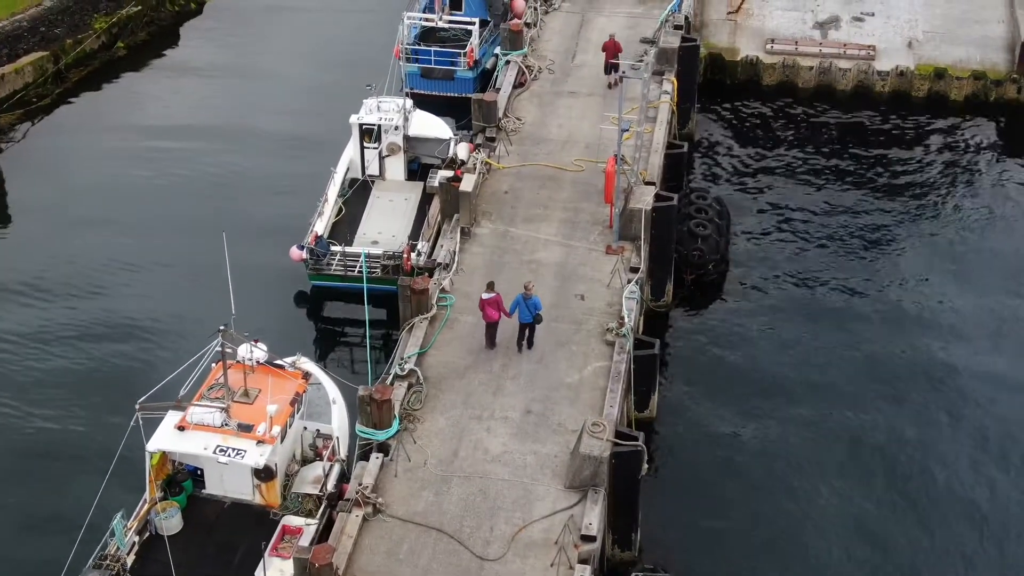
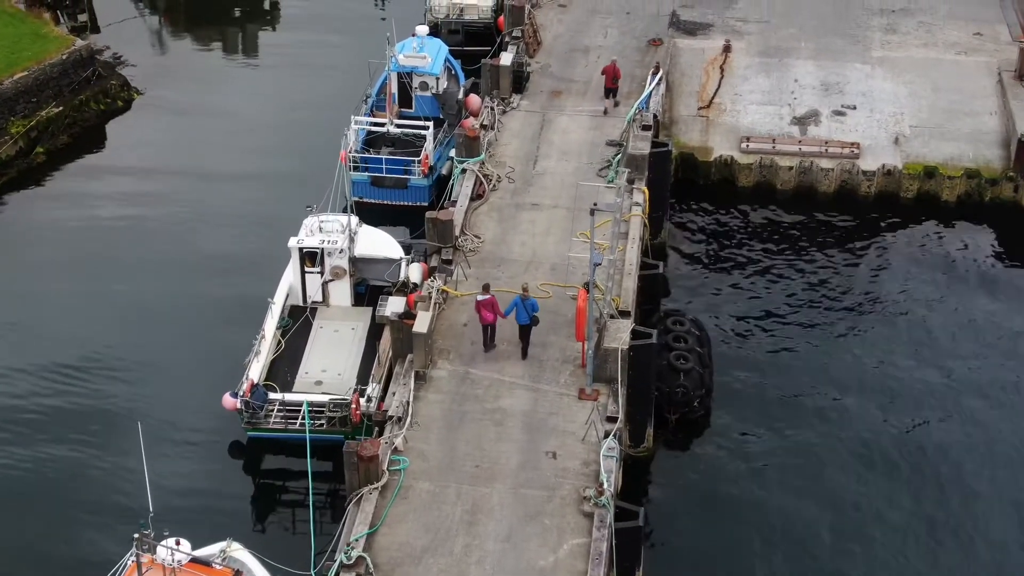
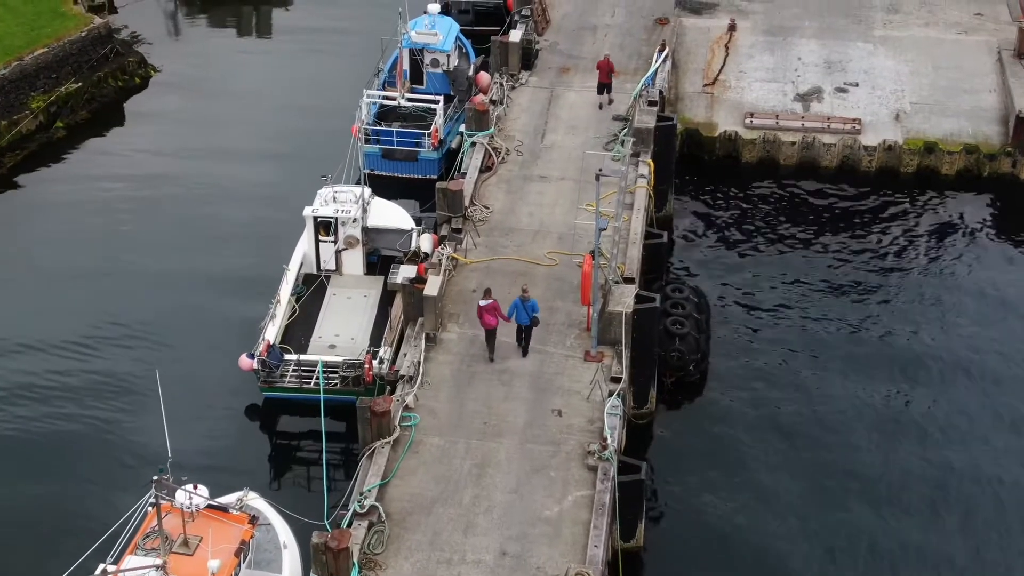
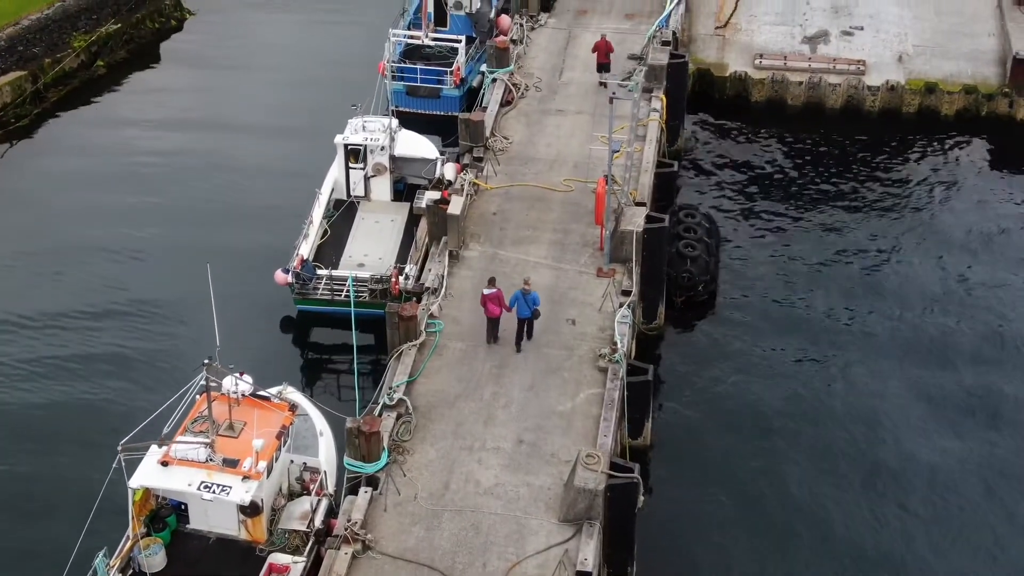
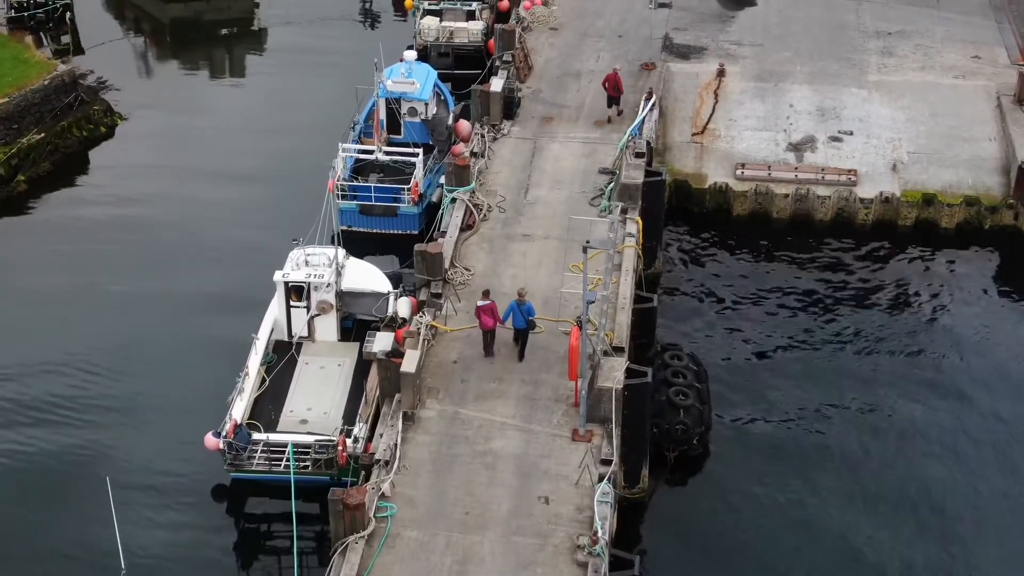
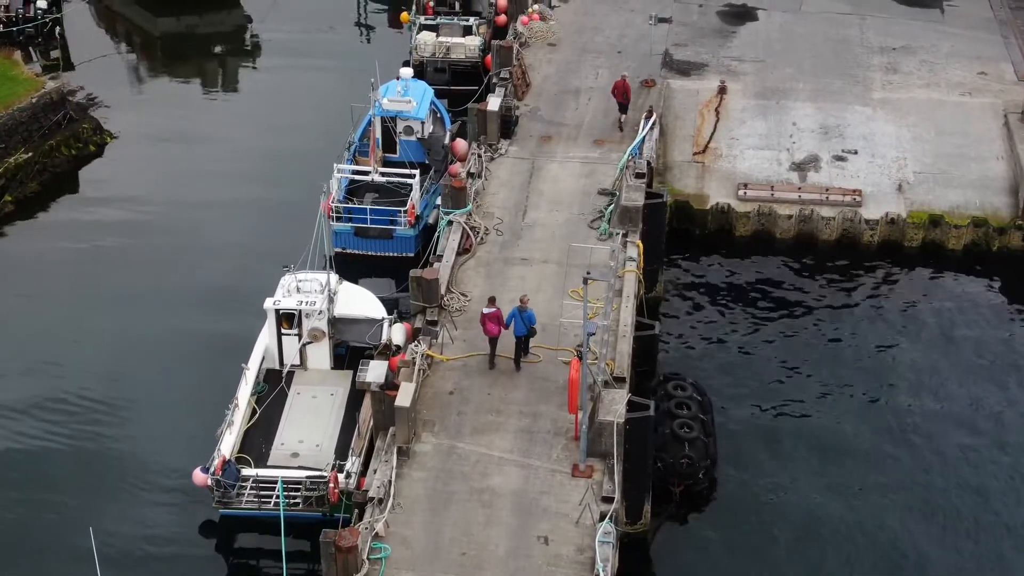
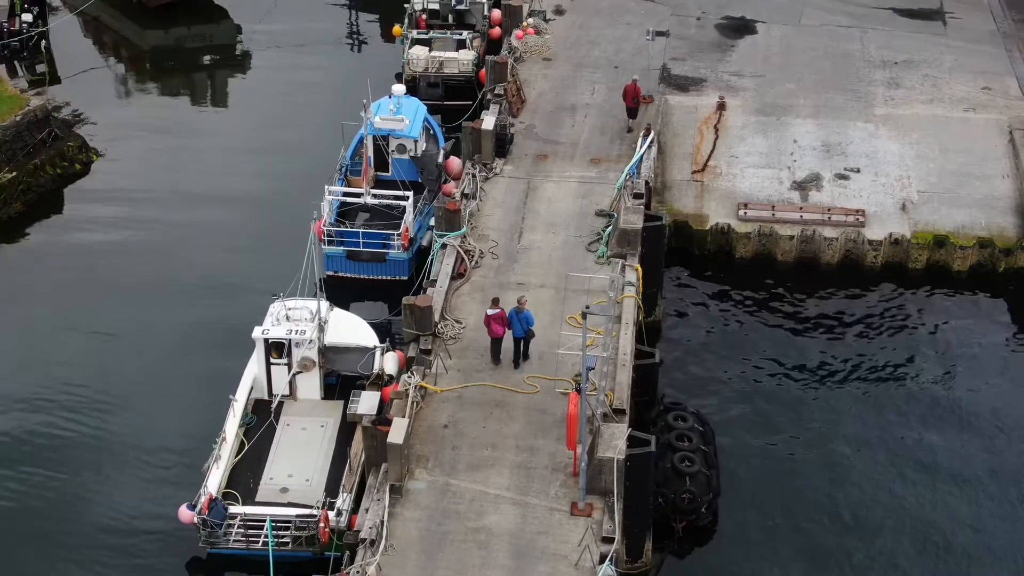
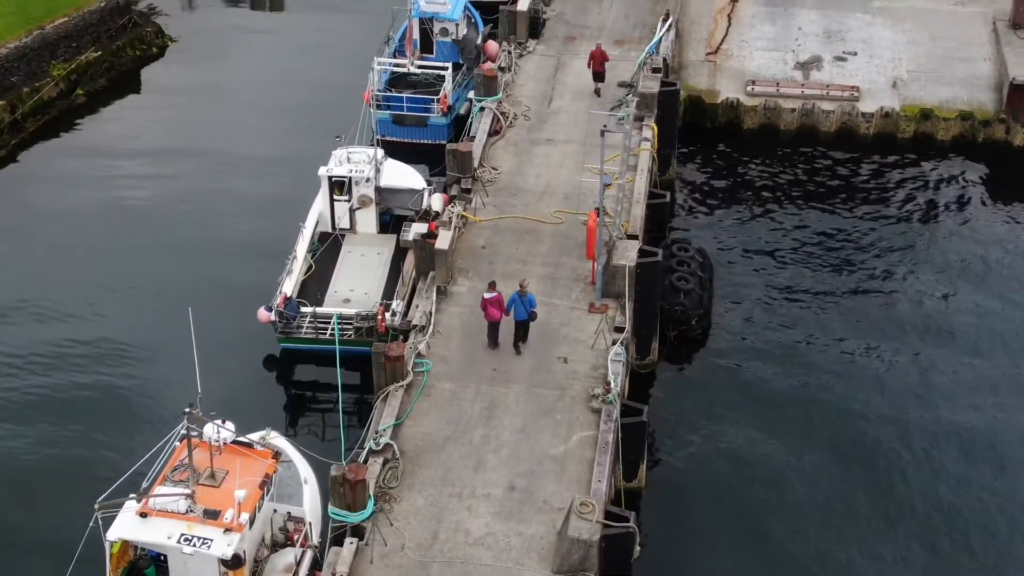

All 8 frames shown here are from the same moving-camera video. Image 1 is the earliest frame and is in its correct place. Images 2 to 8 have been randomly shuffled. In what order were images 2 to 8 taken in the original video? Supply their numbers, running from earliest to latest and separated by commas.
4, 8, 3, 2, 5, 6, 7
